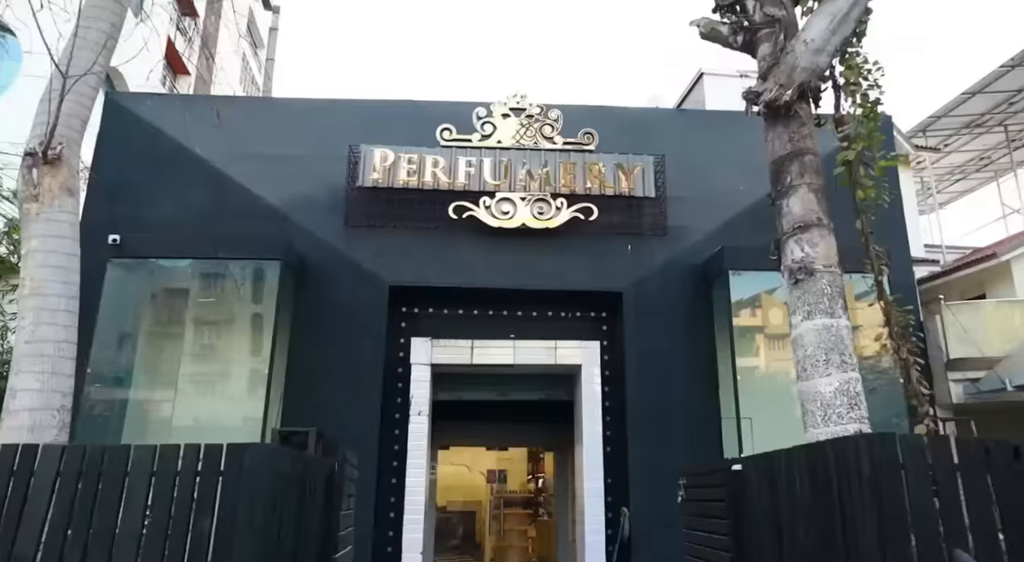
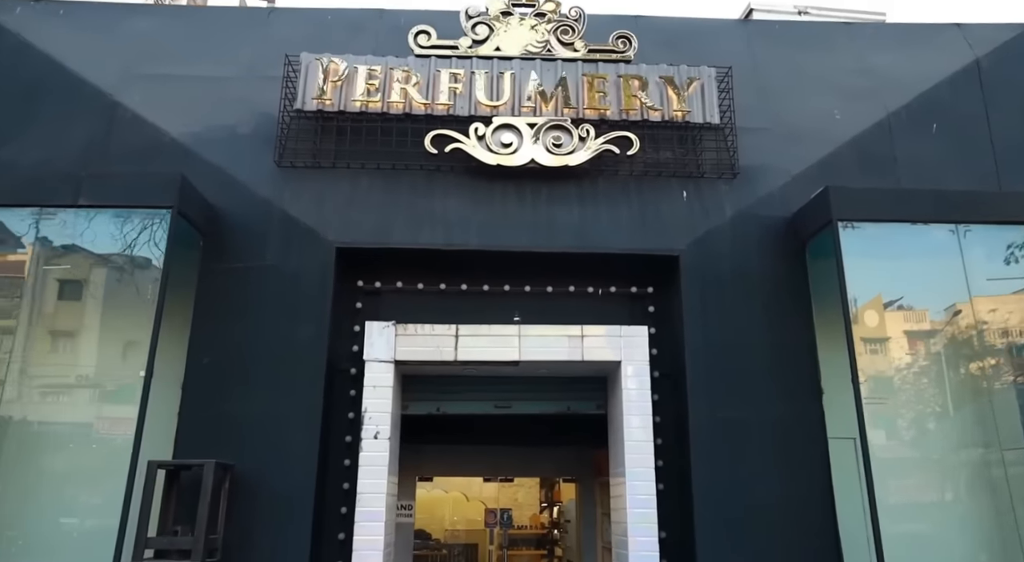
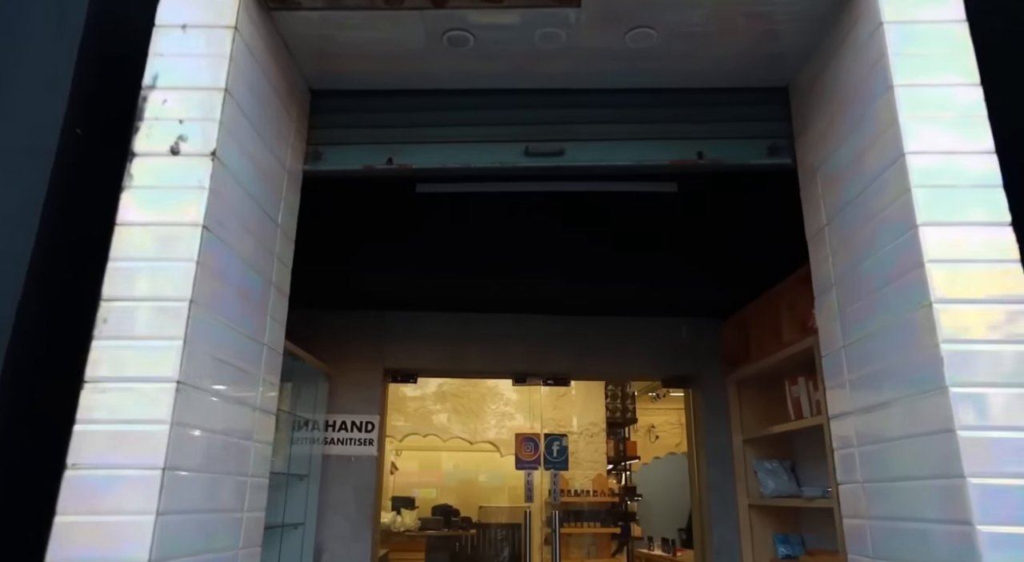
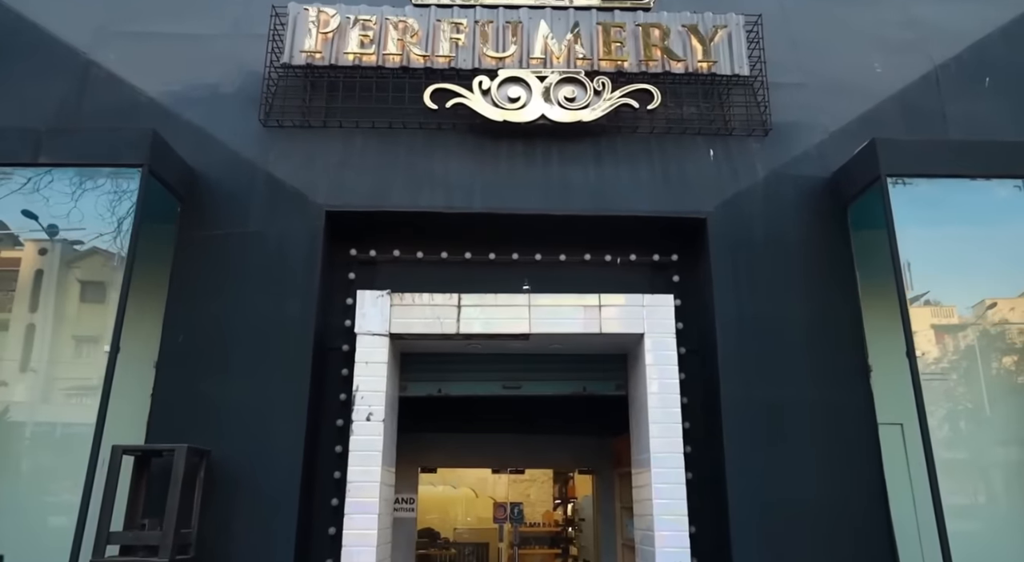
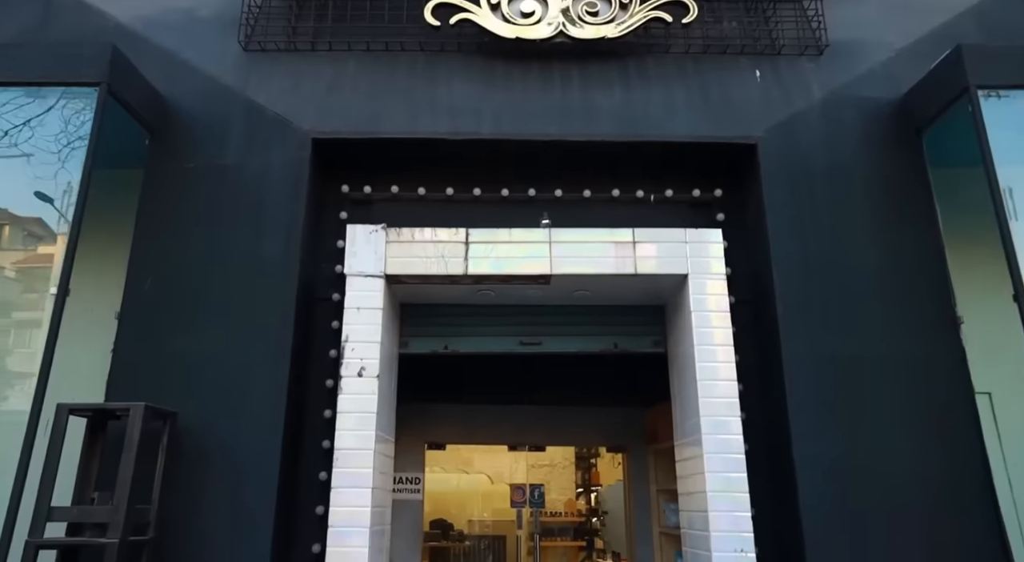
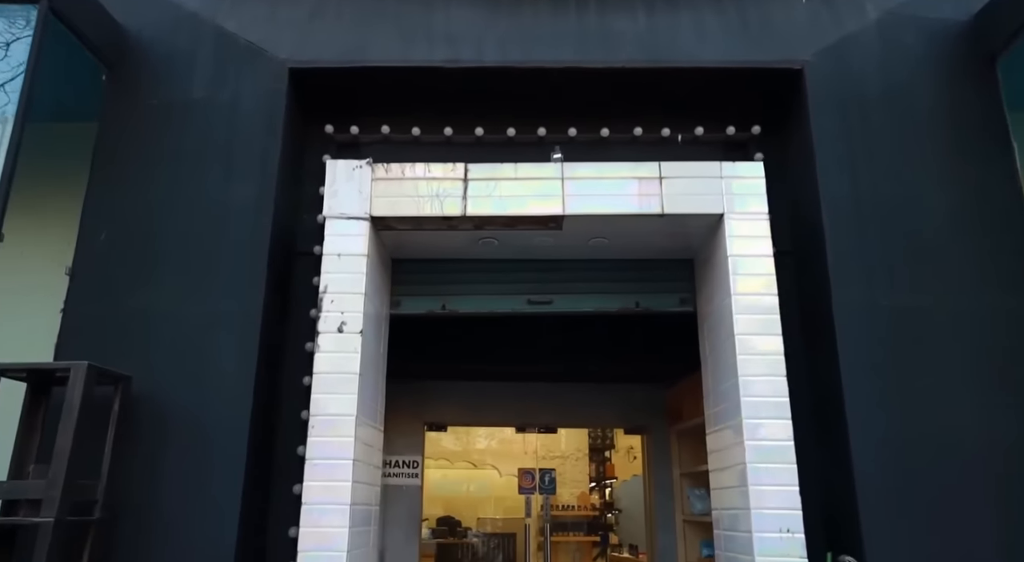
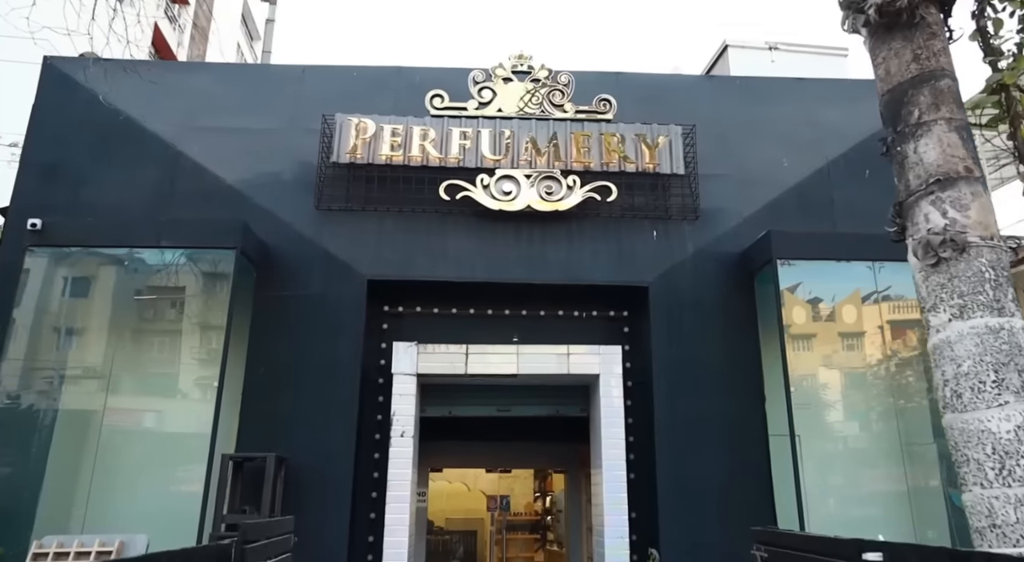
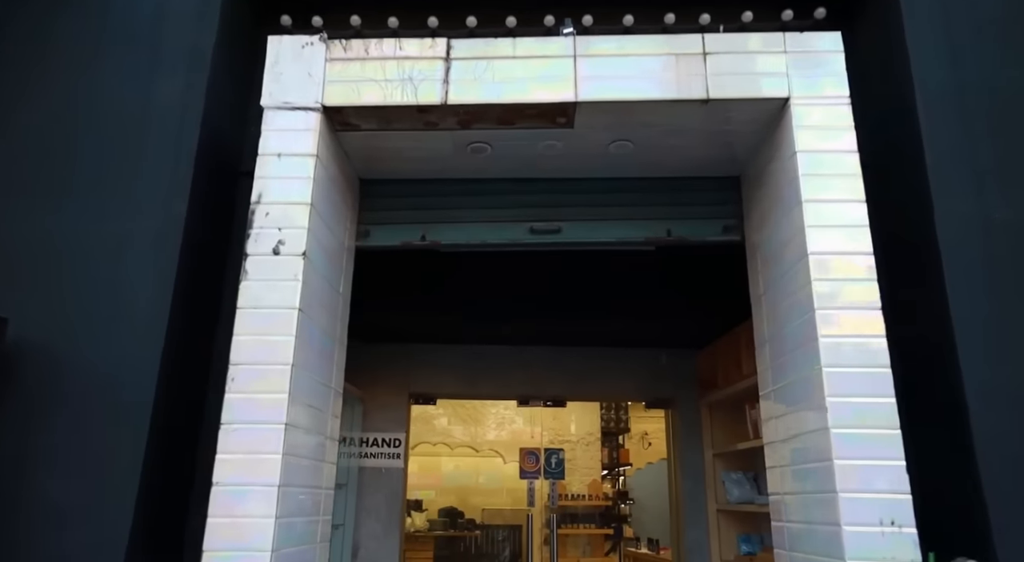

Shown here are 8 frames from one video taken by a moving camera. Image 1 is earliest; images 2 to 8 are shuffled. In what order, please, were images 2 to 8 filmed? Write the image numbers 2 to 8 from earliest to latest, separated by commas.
7, 2, 4, 5, 6, 8, 3
